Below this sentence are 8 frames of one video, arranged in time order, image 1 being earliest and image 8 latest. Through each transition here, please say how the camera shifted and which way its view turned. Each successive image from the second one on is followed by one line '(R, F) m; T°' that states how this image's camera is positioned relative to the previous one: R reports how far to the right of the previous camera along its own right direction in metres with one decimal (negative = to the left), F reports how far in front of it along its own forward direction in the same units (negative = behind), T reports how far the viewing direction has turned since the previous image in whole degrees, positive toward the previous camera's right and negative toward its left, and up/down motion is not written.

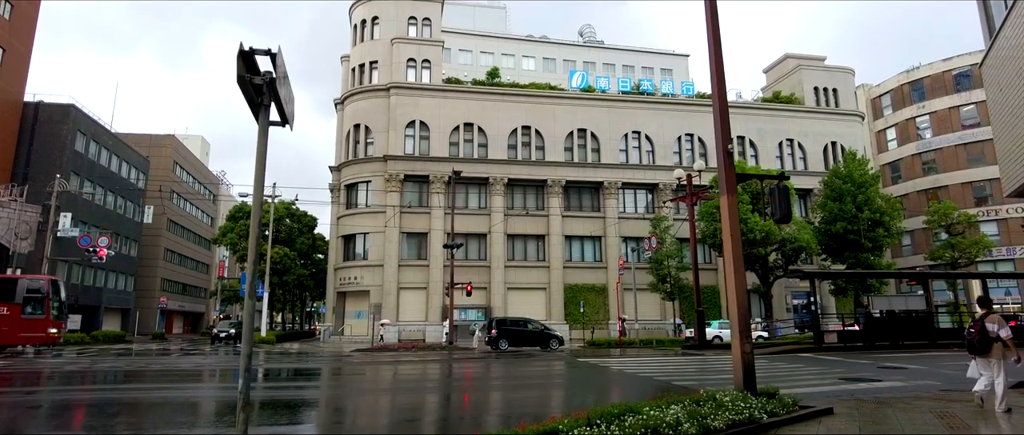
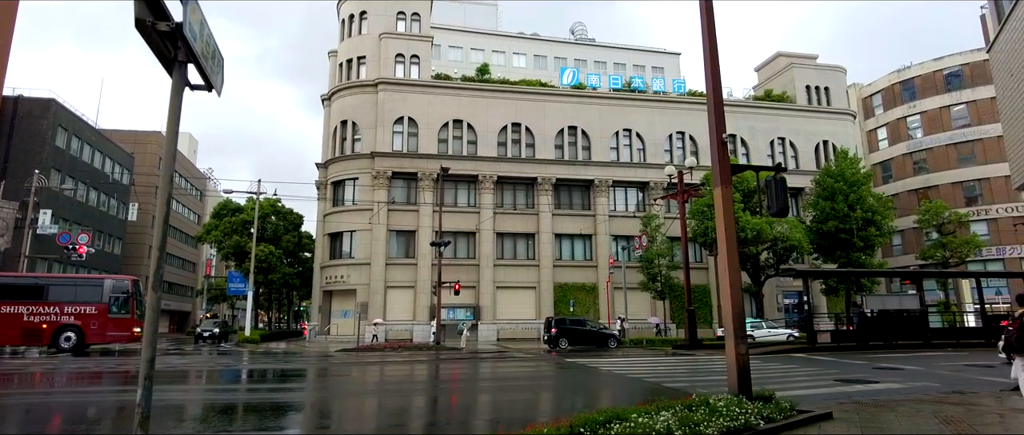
(+0.1, +0.5) m; +1°
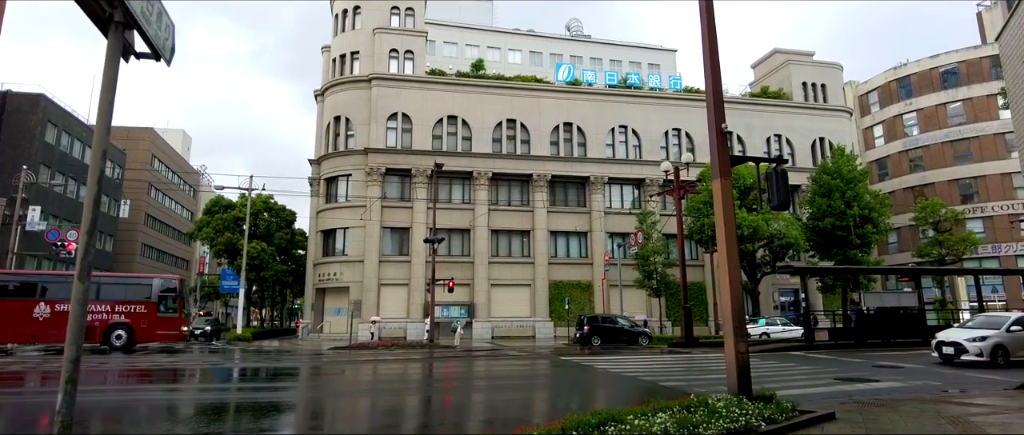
(+0.1, +0.3) m; 0°
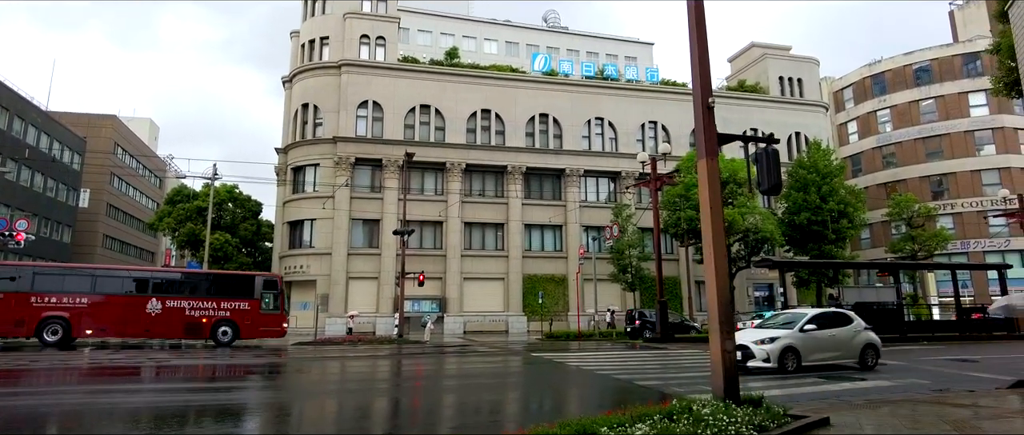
(+0.1, +0.8) m; +2°
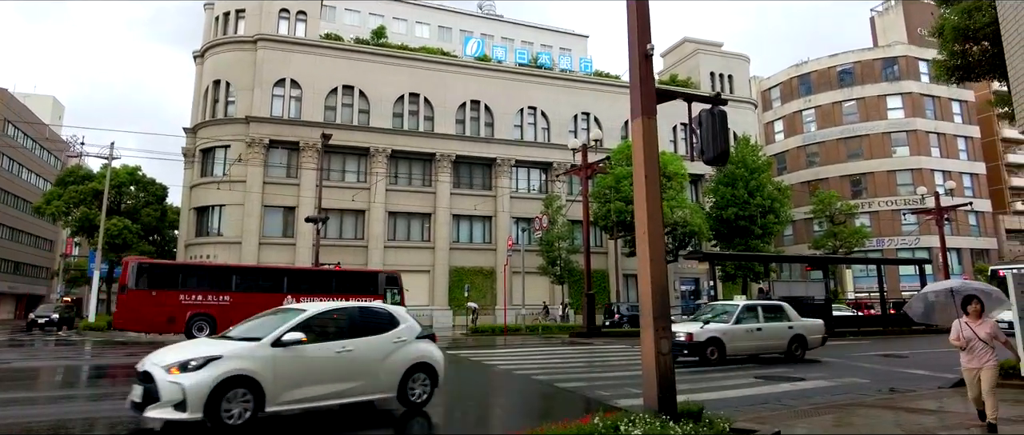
(+0.4, +1.4) m; +6°
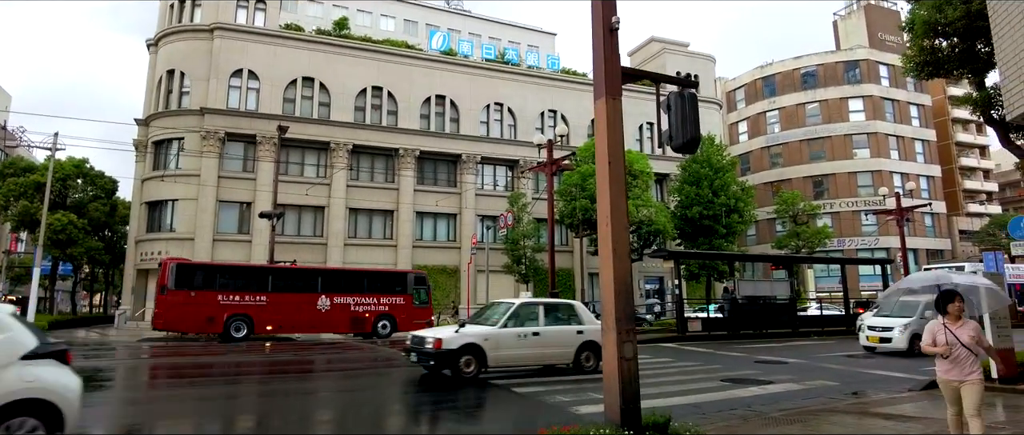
(+0.1, +0.6) m; +3°
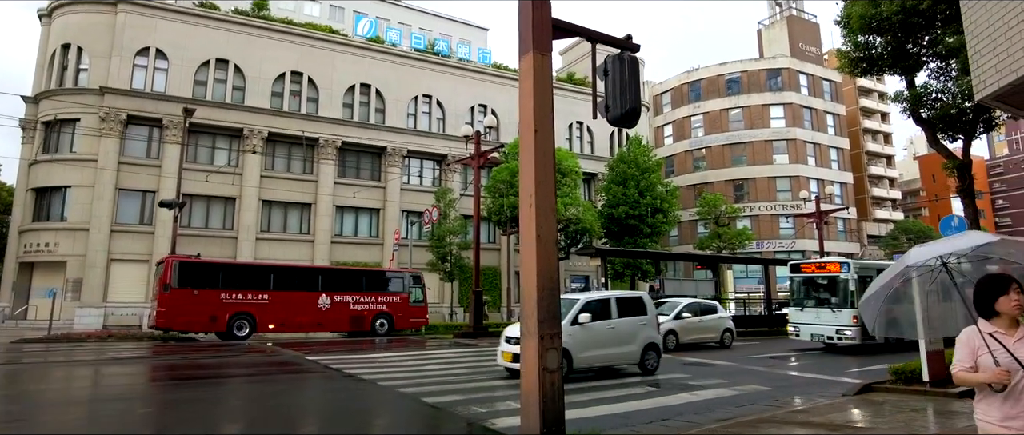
(+0.2, +0.9) m; +6°
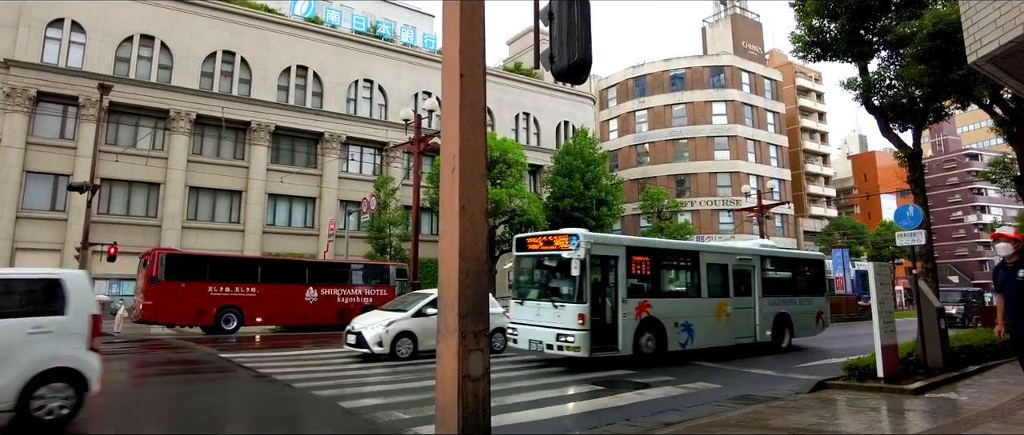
(+0.1, +0.8) m; +5°
